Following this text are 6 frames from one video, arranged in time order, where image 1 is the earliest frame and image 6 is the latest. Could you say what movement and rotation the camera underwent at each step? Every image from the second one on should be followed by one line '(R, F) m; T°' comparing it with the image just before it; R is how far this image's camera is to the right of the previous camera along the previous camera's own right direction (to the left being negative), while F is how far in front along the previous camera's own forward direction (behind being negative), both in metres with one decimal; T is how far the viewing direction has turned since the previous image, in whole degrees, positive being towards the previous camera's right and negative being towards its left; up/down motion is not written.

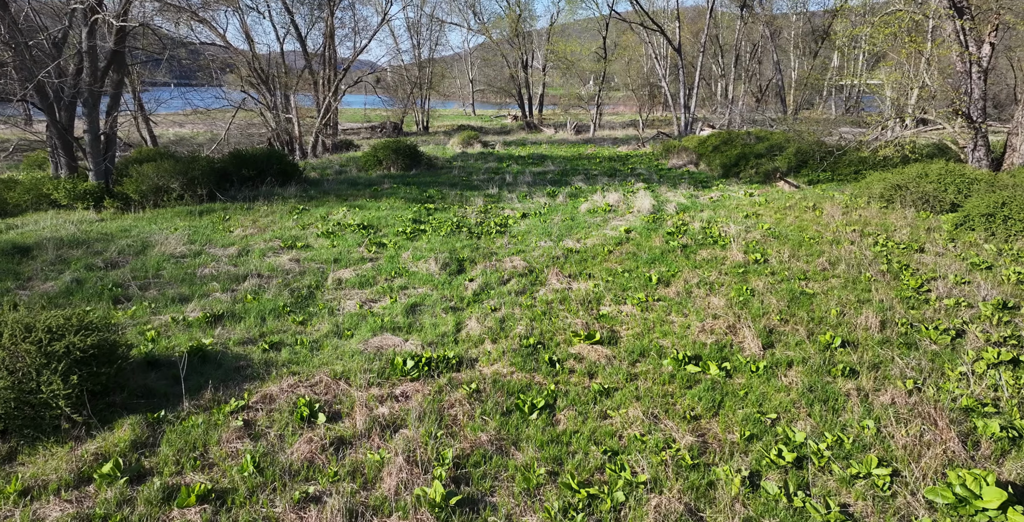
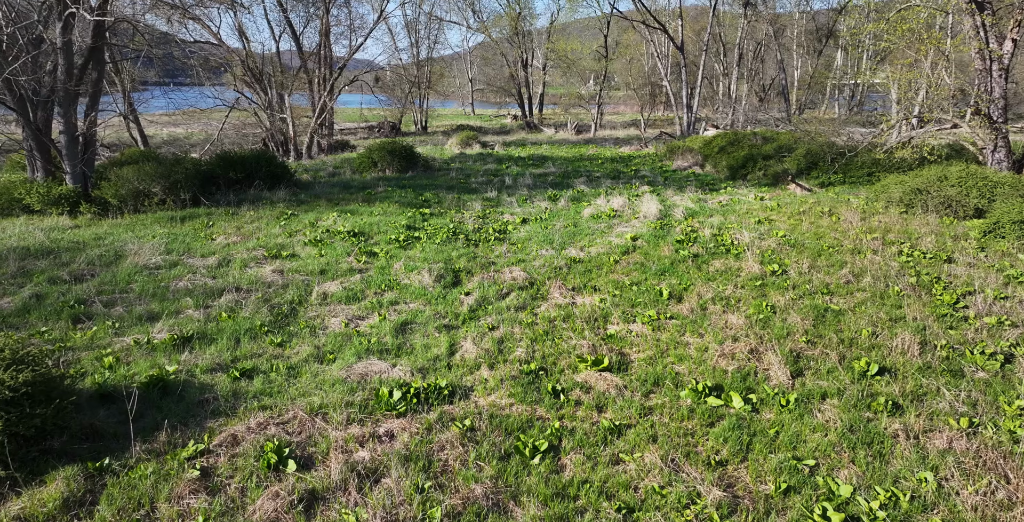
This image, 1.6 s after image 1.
(0.0, +0.7) m; 0°
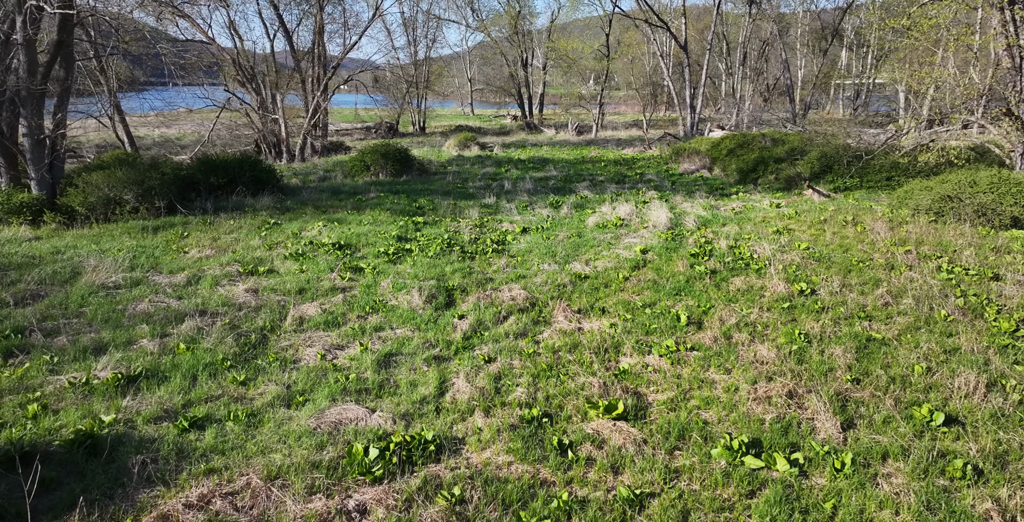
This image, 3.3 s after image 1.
(0.0, +0.9) m; 0°
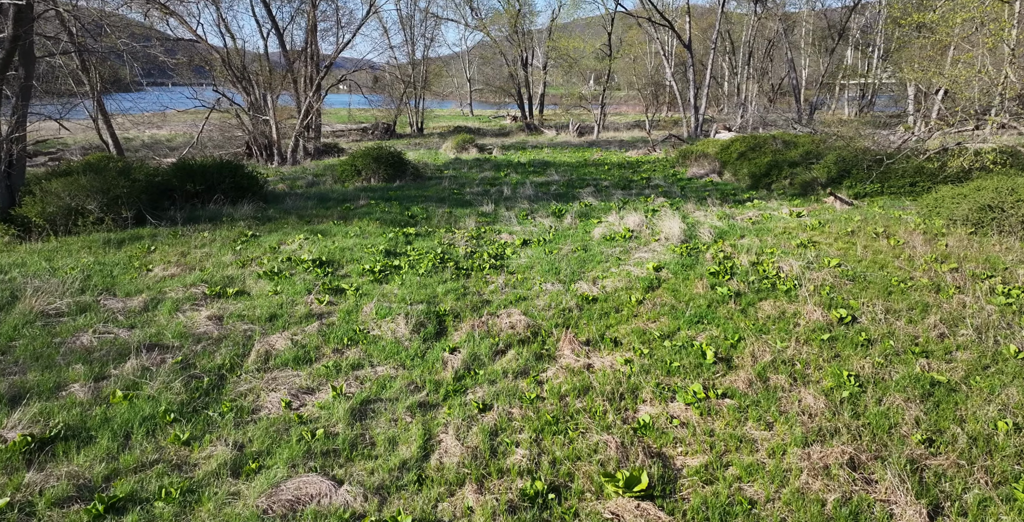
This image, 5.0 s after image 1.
(0.0, +1.0) m; 0°
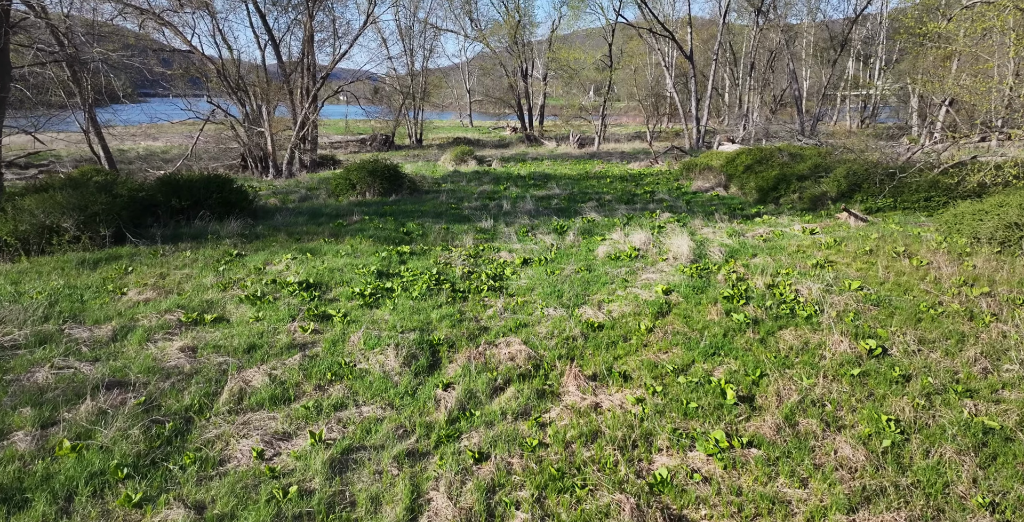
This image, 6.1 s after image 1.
(0.0, +0.6) m; 0°
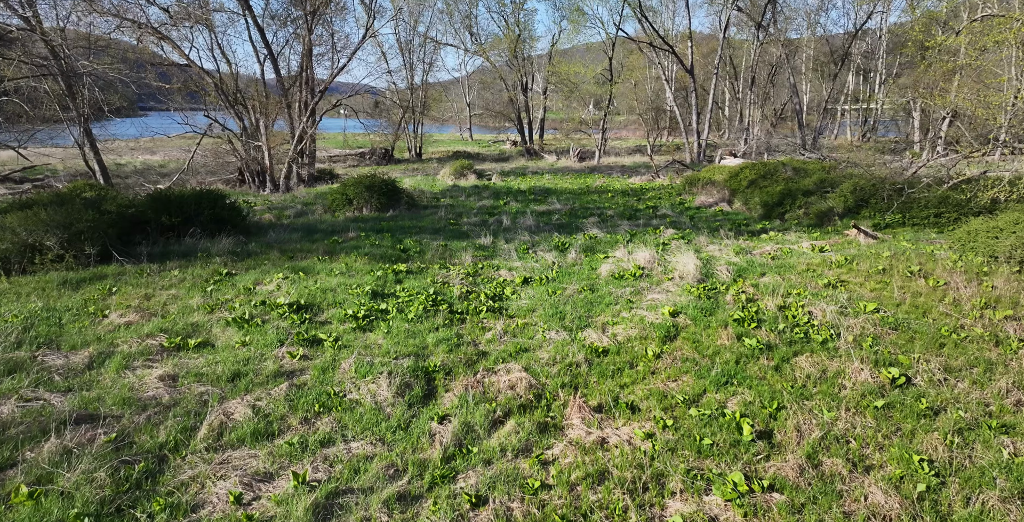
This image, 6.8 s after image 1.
(0.0, +0.4) m; 0°
